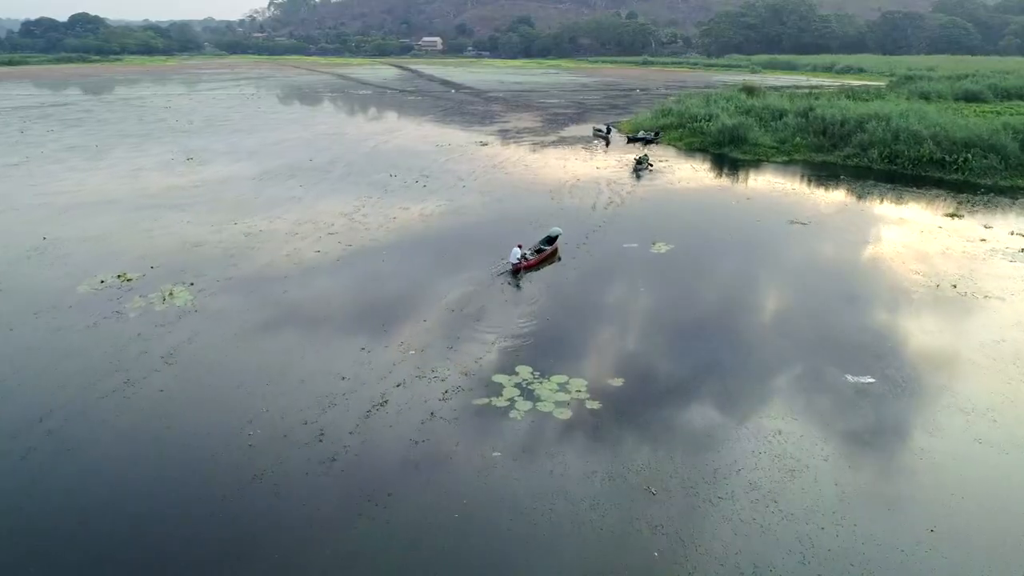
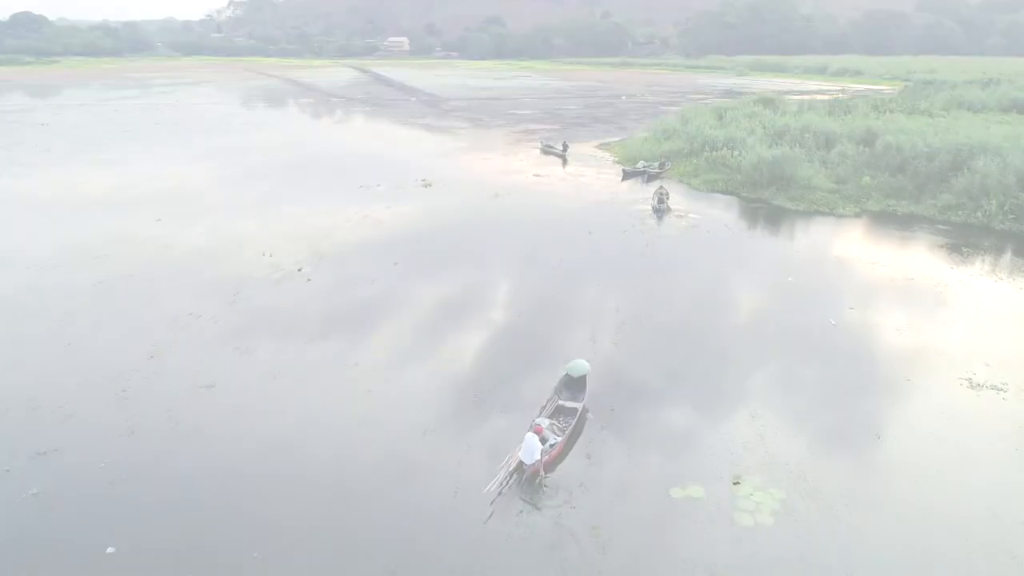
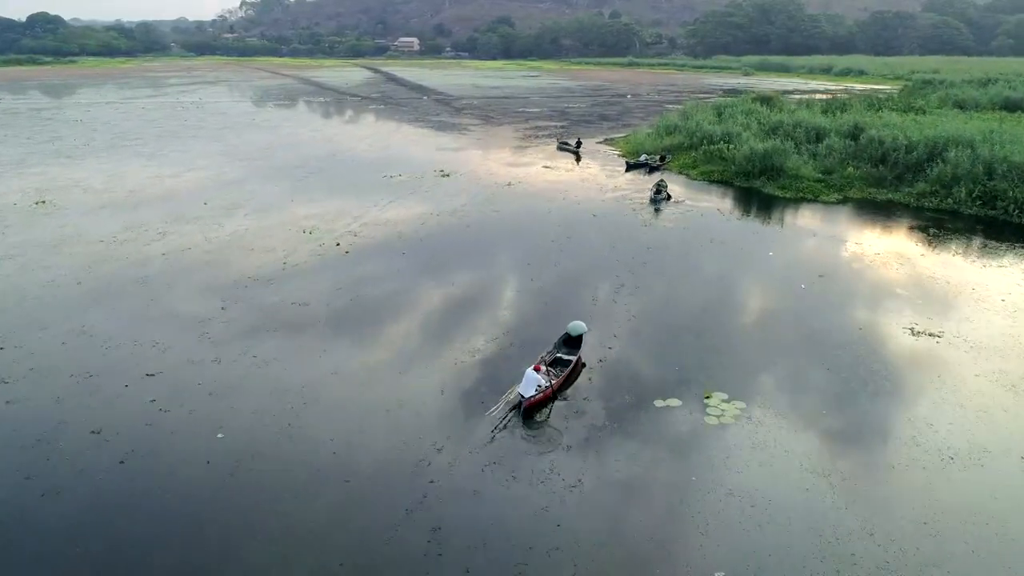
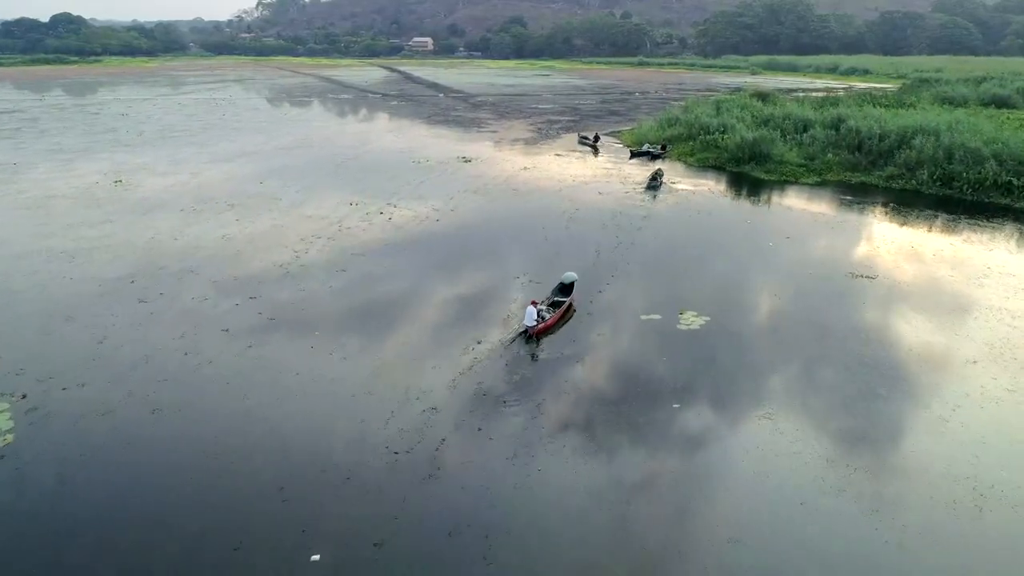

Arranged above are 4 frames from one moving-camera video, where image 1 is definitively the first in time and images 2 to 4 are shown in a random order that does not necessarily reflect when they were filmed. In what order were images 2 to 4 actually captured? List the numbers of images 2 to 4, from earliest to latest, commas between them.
4, 3, 2
